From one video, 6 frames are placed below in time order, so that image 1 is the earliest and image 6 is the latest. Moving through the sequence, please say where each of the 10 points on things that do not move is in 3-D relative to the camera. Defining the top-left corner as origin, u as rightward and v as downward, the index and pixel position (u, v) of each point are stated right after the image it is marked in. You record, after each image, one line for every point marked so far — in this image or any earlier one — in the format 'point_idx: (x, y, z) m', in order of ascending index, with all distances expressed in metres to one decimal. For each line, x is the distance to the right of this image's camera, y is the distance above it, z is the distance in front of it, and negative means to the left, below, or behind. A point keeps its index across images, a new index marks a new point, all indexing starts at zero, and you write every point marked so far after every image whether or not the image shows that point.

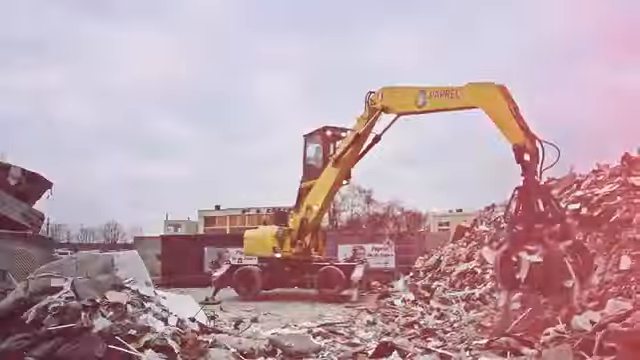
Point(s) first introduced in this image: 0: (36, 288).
0: (-3.9, -1.5, +10.1) m
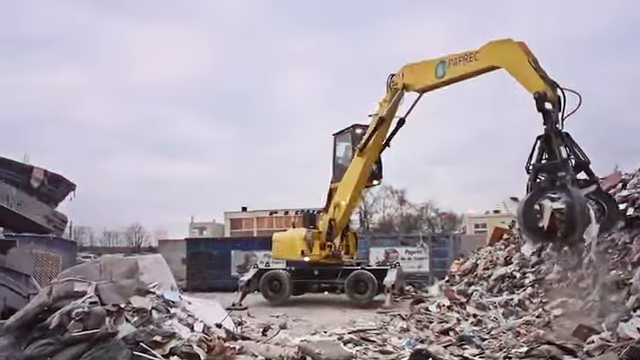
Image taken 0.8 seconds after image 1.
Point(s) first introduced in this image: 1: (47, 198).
0: (-3.5, -1.5, +9.8) m
1: (-5.5, -0.3, +14.3) m
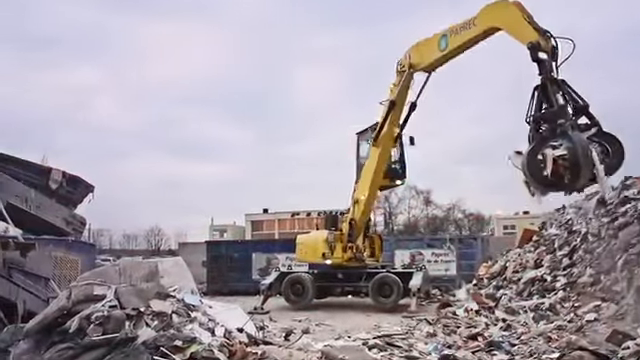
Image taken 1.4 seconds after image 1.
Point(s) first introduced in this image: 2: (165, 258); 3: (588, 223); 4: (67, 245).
0: (-3.2, -1.5, +9.6) m
1: (-5.0, -0.3, +14.2) m
2: (-2.4, -1.2, +11.2) m
3: (+5.1, -0.8, +14.0) m
4: (-4.0, -1.0, +11.5) m
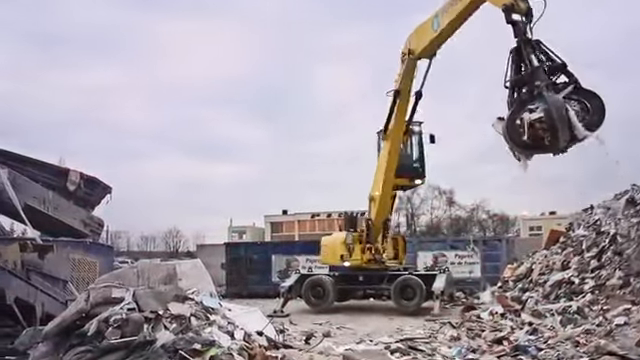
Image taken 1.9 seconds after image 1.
0: (-2.9, -1.5, +9.5) m
1: (-4.6, -0.3, +14.2) m
2: (-2.0, -1.2, +11.0) m
3: (+5.5, -0.8, +13.6) m
4: (-3.6, -1.0, +11.4) m
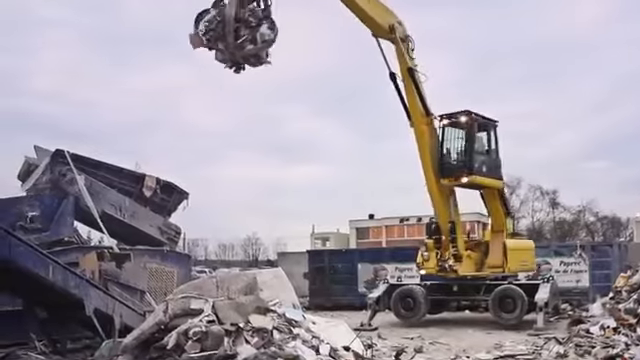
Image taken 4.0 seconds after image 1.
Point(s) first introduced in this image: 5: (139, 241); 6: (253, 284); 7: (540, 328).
0: (-1.8, -1.6, +9.1) m
1: (-3.0, -0.5, +13.9) m
2: (-0.8, -1.3, +10.5) m
3: (+7.0, -0.8, +12.2) m
4: (-2.3, -1.1, +11.0) m
5: (-3.5, -1.2, +14.1) m
6: (-0.9, -1.4, +9.7) m
7: (+4.1, -2.8, +13.9) m
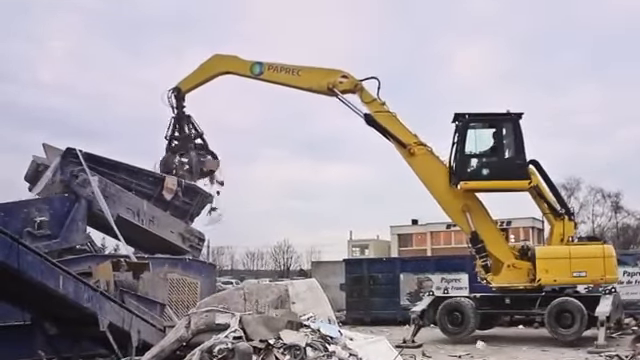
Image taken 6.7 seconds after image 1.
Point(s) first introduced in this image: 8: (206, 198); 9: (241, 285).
0: (-1.4, -1.6, +8.2) m
1: (-2.5, -0.6, +13.1) m
2: (-0.3, -1.3, +9.6) m
3: (+7.5, -0.8, +11.3) m
4: (-1.9, -1.2, +10.2) m
5: (-3.0, -1.2, +13.3) m
6: (-0.4, -1.4, +8.9) m
7: (+4.6, -2.8, +12.9) m
8: (-2.1, -0.3, +13.0) m
9: (-1.0, -1.3, +9.0) m
